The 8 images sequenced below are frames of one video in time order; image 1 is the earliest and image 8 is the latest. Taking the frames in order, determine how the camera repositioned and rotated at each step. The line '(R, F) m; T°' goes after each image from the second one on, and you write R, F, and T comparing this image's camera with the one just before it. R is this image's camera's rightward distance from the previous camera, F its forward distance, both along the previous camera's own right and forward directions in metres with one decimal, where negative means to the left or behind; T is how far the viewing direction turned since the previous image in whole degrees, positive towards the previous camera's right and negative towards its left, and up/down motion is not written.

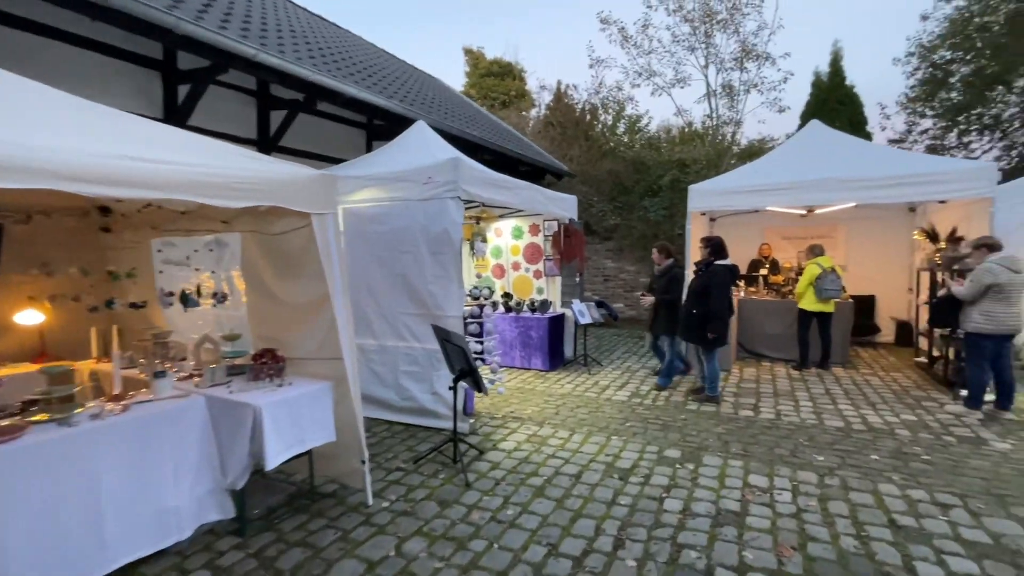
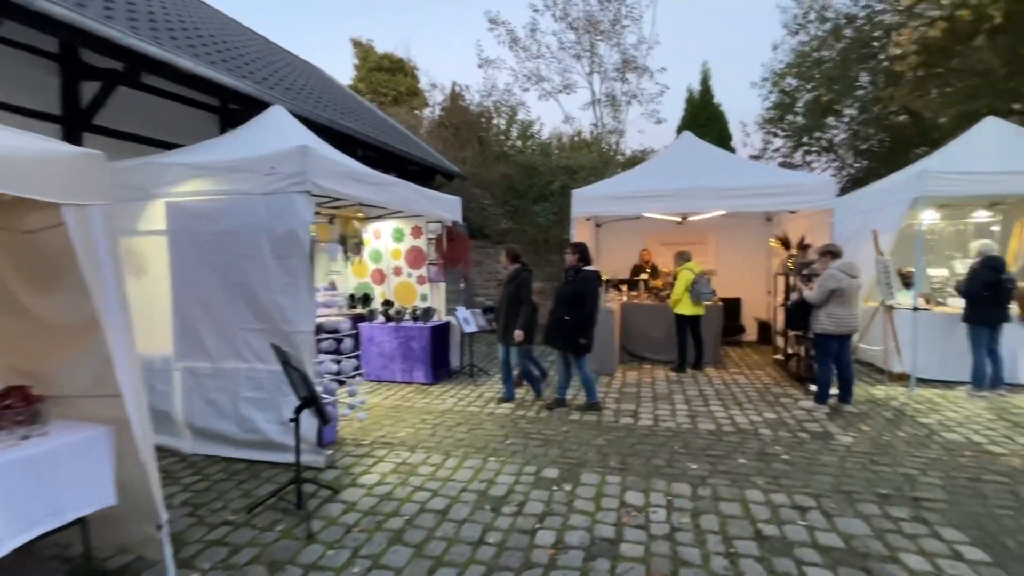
(+0.3, +0.4) m; +12°
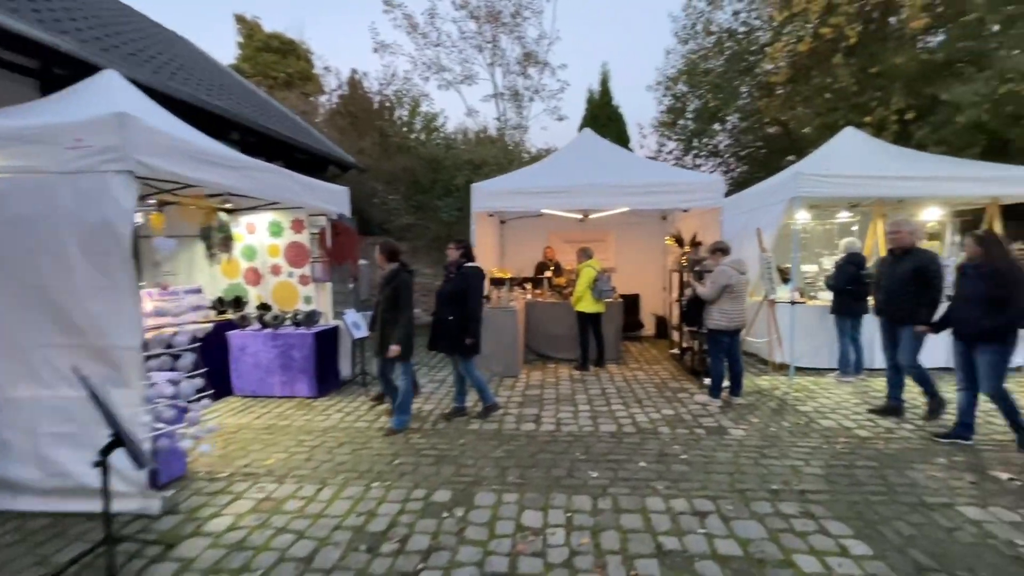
(+0.2, +0.4) m; +11°
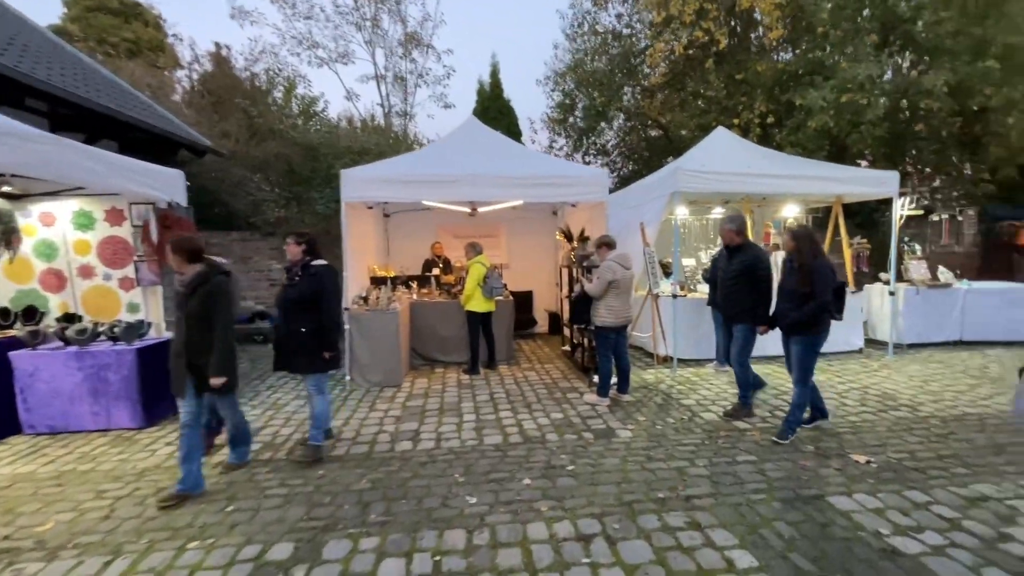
(+0.3, +0.5) m; +12°
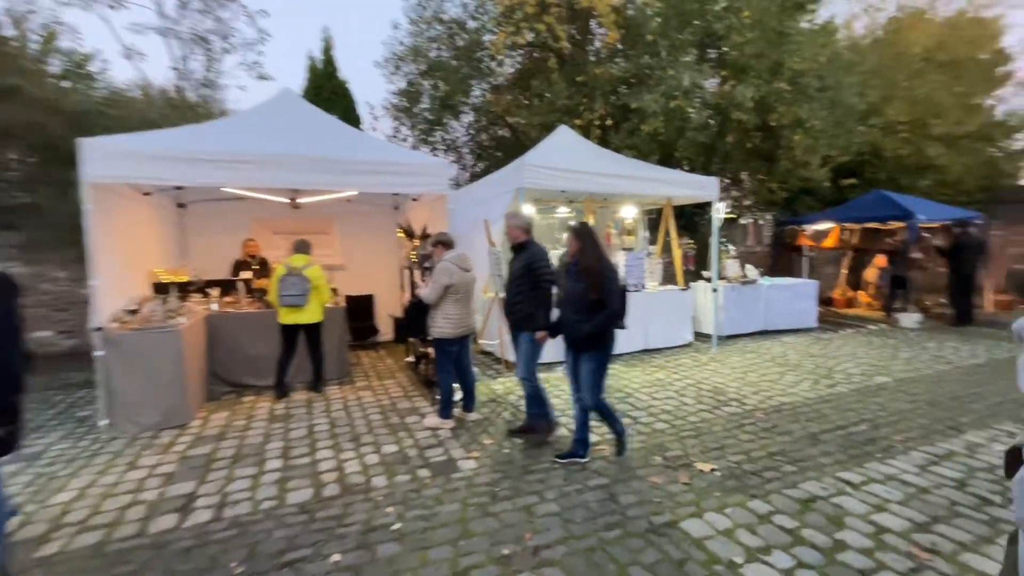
(+0.3, +0.7) m; +17°
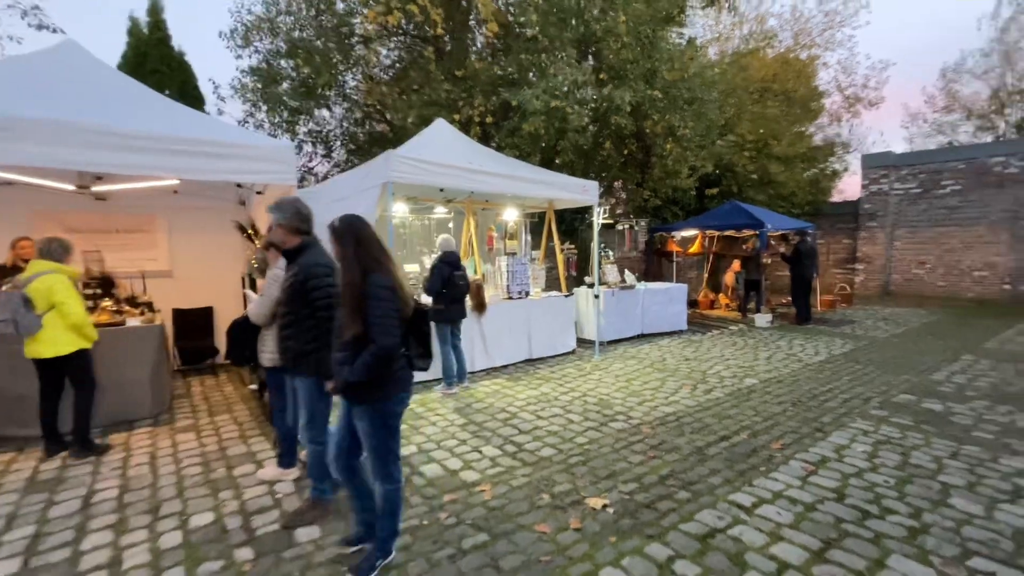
(+0.2, +0.6) m; +14°
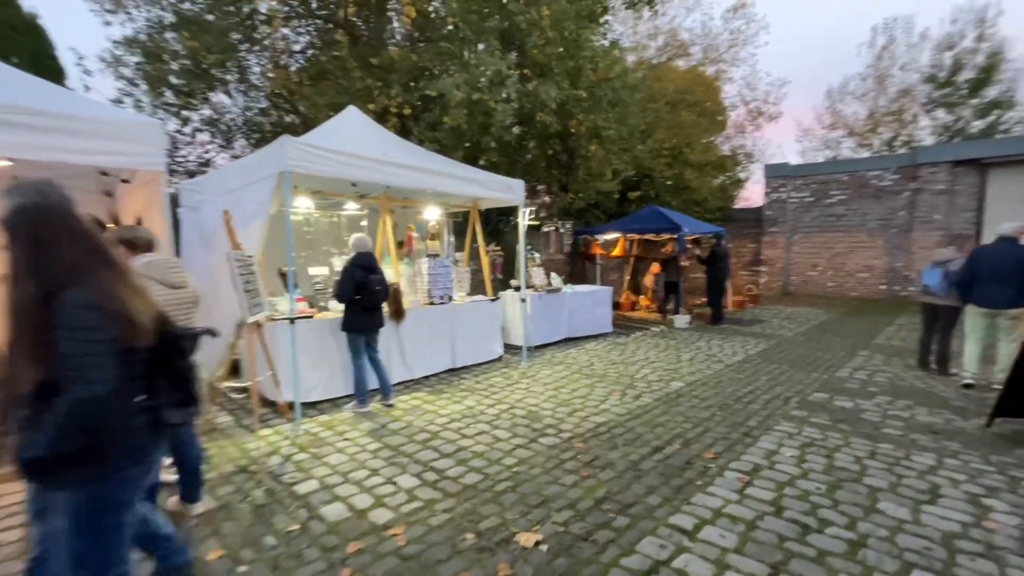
(0.0, +0.4) m; +9°
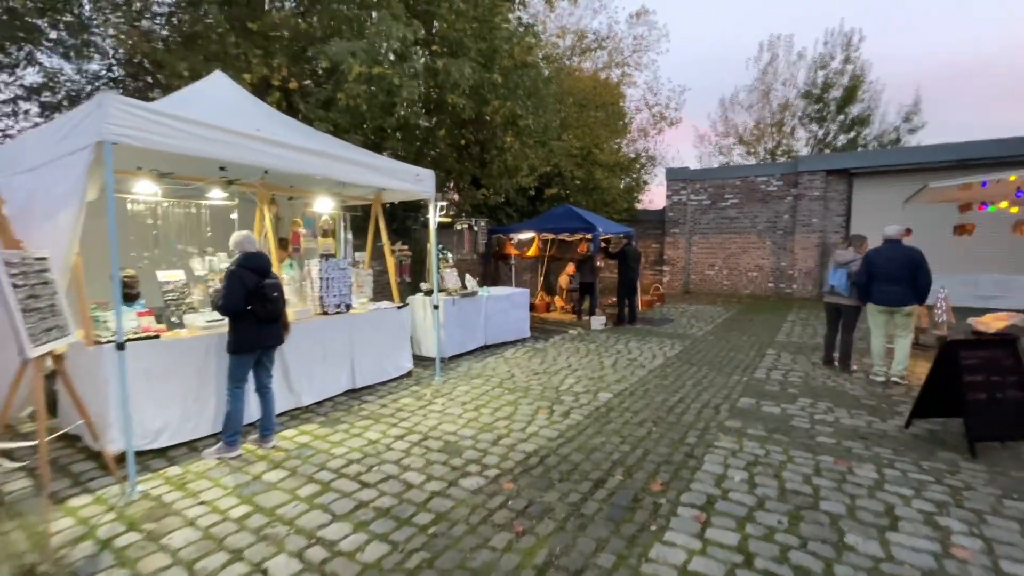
(0.0, +0.7) m; +11°
